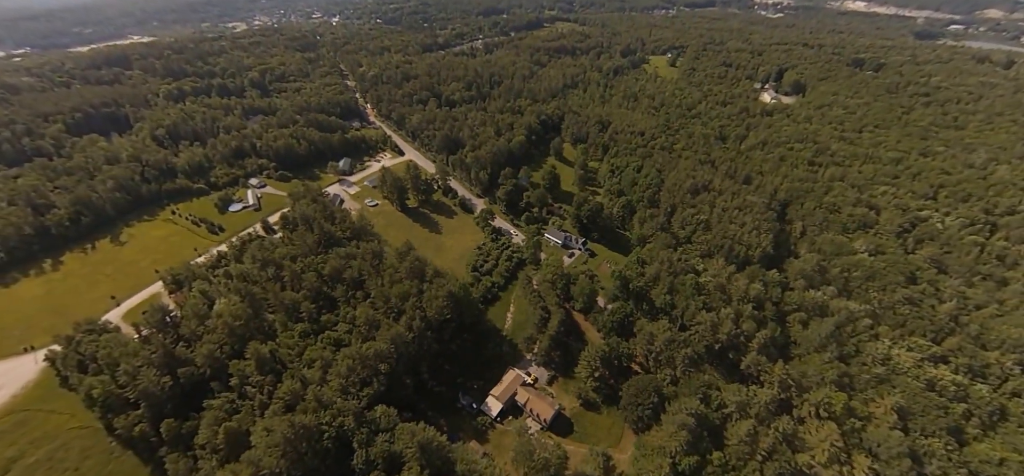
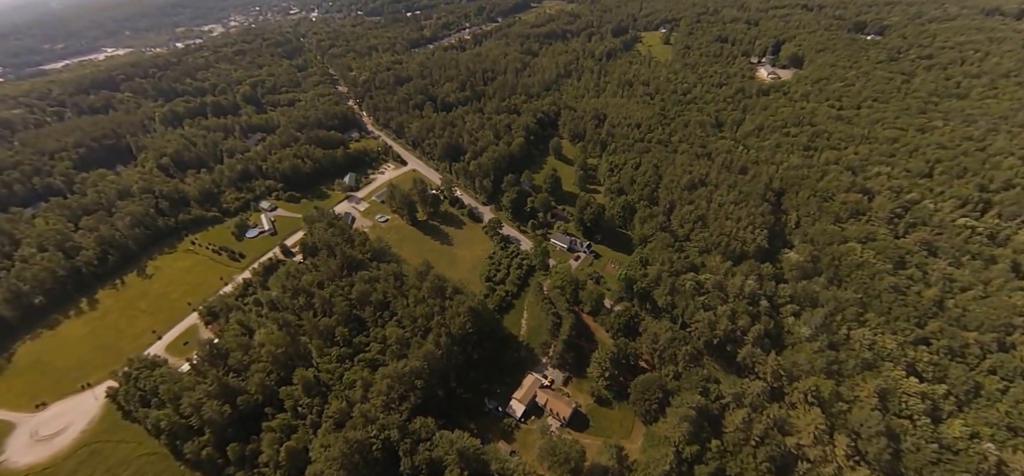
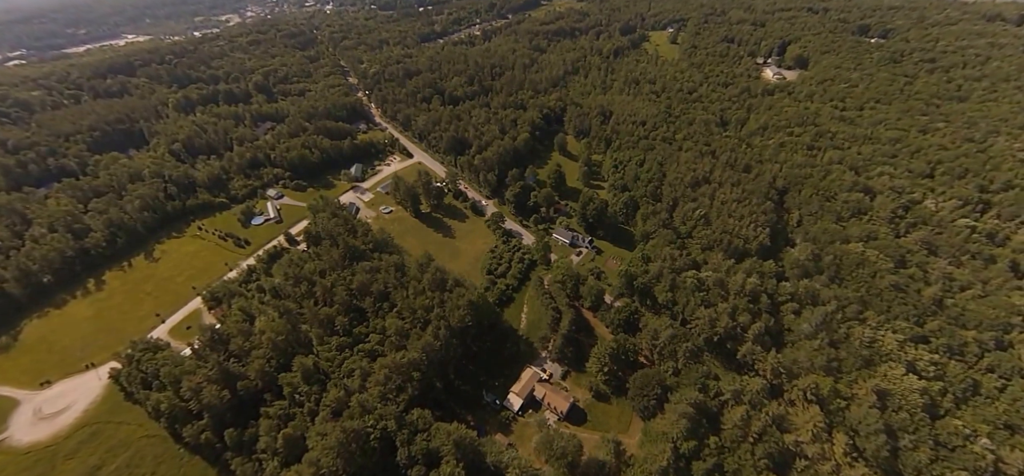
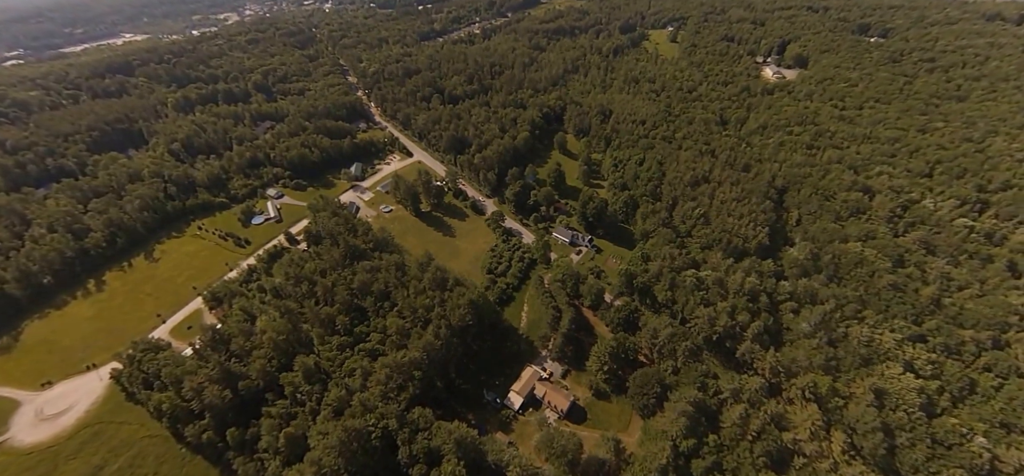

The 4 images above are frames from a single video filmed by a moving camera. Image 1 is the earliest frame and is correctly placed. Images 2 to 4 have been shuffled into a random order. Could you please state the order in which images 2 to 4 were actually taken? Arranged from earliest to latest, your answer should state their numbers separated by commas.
3, 4, 2
